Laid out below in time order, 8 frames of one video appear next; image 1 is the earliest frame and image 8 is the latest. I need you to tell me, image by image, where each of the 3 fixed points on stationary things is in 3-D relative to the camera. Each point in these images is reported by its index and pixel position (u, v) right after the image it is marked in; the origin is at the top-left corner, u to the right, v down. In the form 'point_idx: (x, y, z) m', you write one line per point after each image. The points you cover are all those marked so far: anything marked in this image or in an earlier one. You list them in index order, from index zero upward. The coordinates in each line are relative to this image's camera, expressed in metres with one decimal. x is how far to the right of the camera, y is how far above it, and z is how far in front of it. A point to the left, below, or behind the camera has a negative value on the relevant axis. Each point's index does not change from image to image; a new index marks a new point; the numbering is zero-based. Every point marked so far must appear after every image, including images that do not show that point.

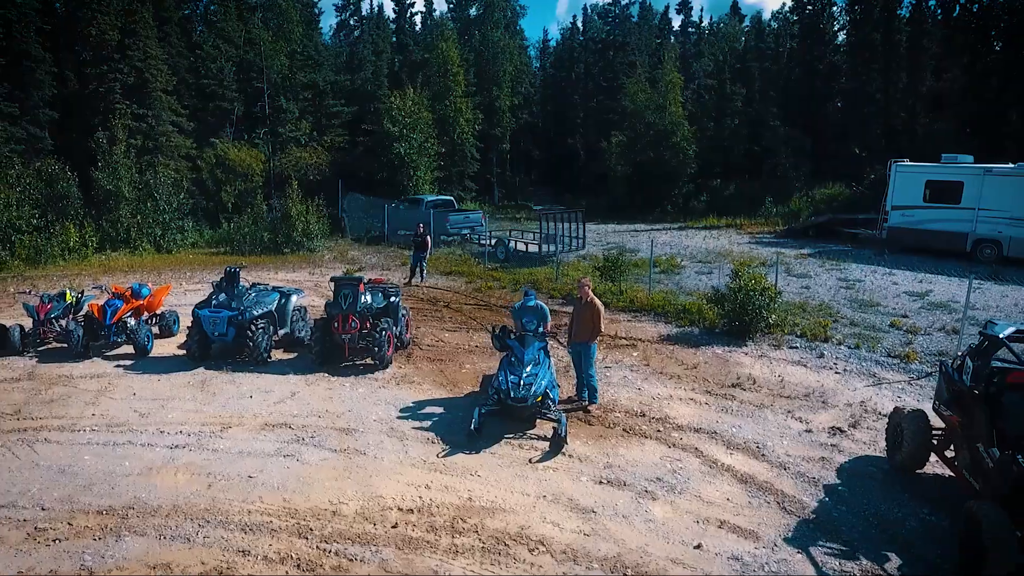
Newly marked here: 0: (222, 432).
0: (-2.4, -1.2, +8.1) m
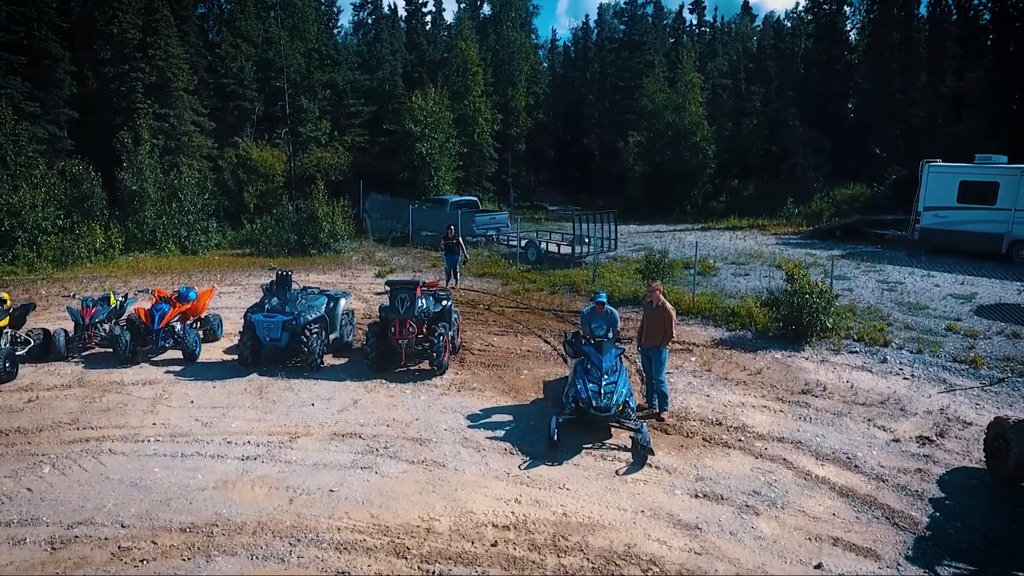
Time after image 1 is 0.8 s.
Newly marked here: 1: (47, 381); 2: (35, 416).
0: (-1.7, -1.2, +7.8) m
1: (-4.5, -0.9, +9.5) m
2: (-4.0, -1.1, +8.4) m
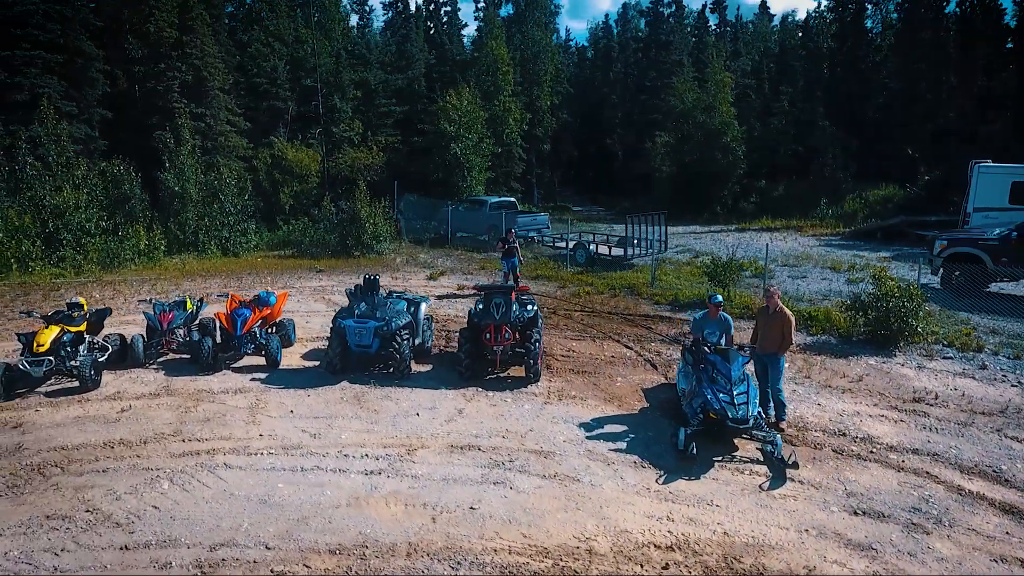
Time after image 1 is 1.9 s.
0: (-0.8, -1.3, +7.4) m
1: (-3.5, -0.9, +9.2) m
2: (-3.0, -1.1, +8.0) m
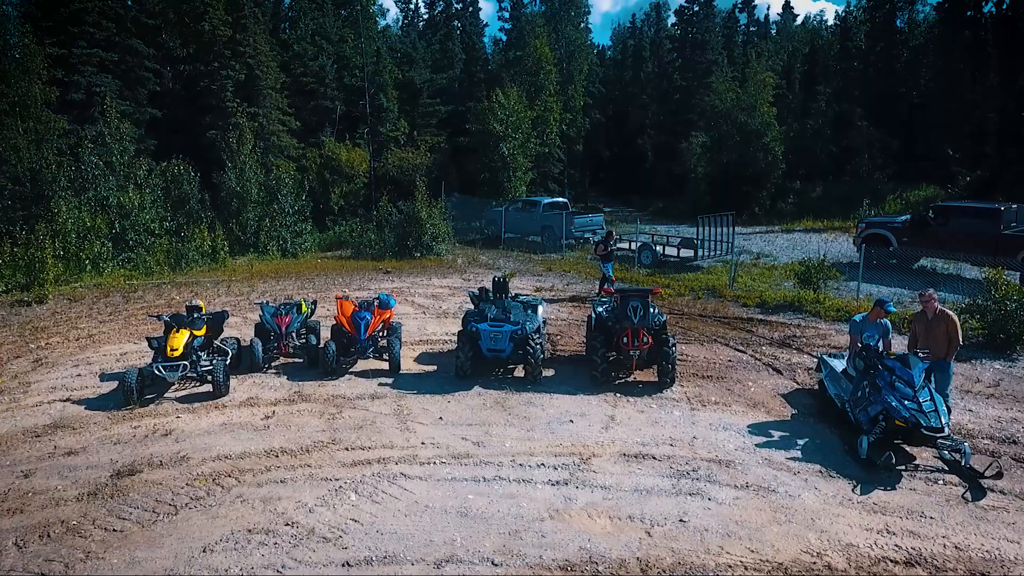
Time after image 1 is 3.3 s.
0: (+0.5, -1.3, +7.2) m
1: (-2.2, -1.0, +8.9) m
2: (-1.7, -1.1, +7.8) m
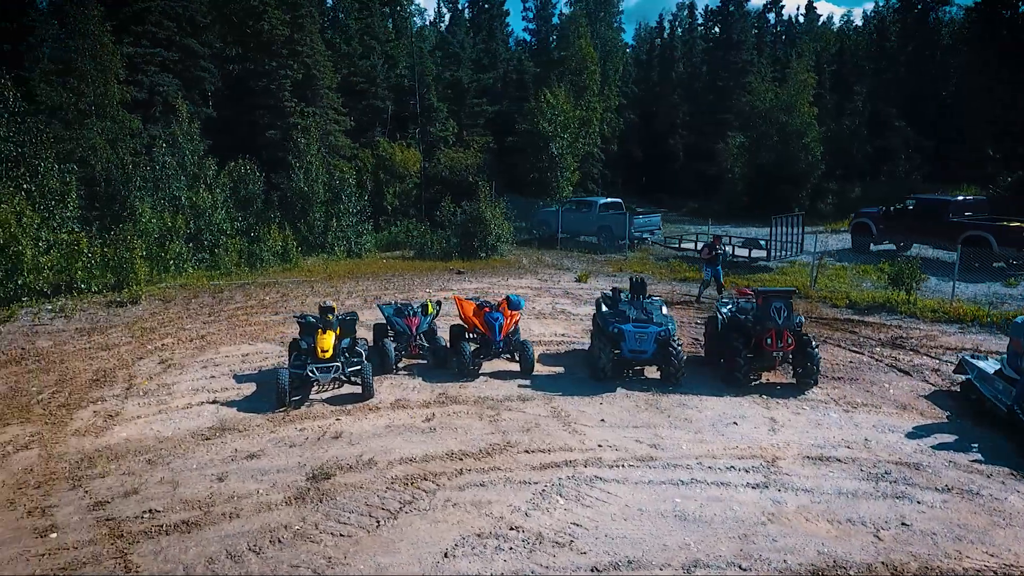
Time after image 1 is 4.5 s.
0: (+1.9, -1.3, +7.1) m
1: (-0.9, -1.0, +8.8) m
2: (-0.4, -1.2, +7.7) m
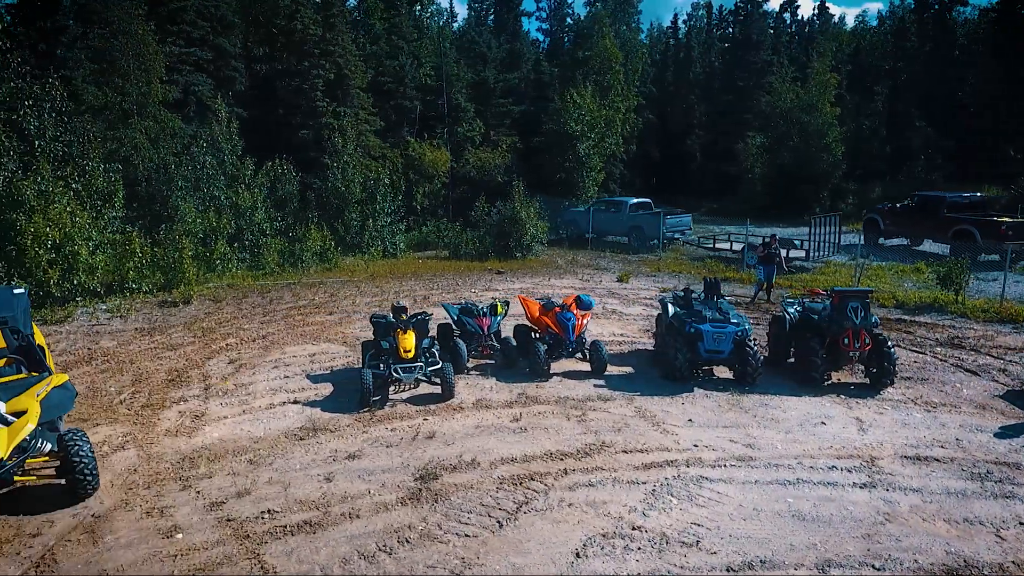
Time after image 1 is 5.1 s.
0: (+2.6, -1.3, +7.1) m
1: (-0.2, -1.0, +8.8) m
2: (+0.3, -1.2, +7.7) m
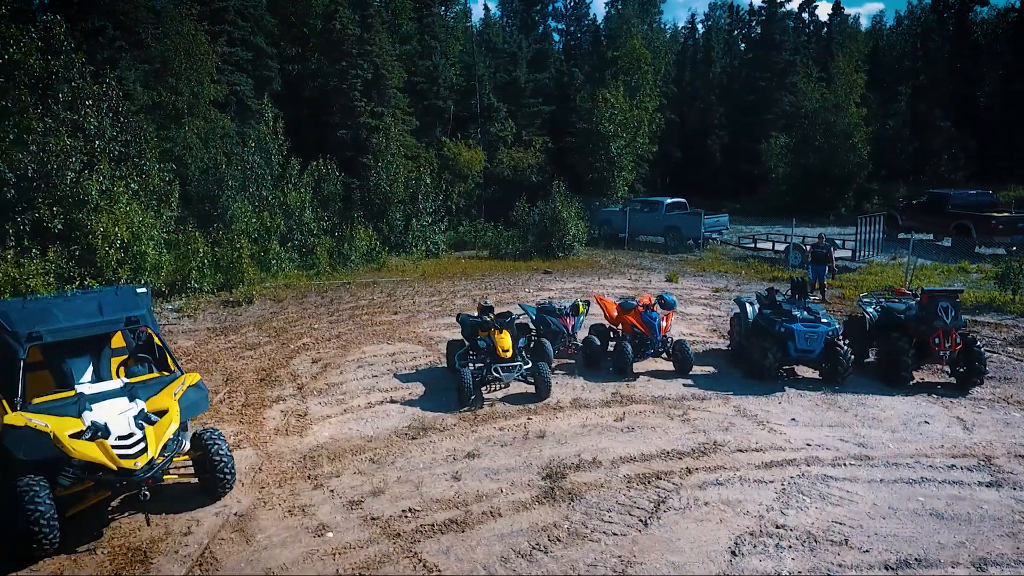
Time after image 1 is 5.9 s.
0: (+3.5, -1.3, +7.1) m
1: (+0.7, -1.0, +8.8) m
2: (+1.2, -1.1, +7.7) m
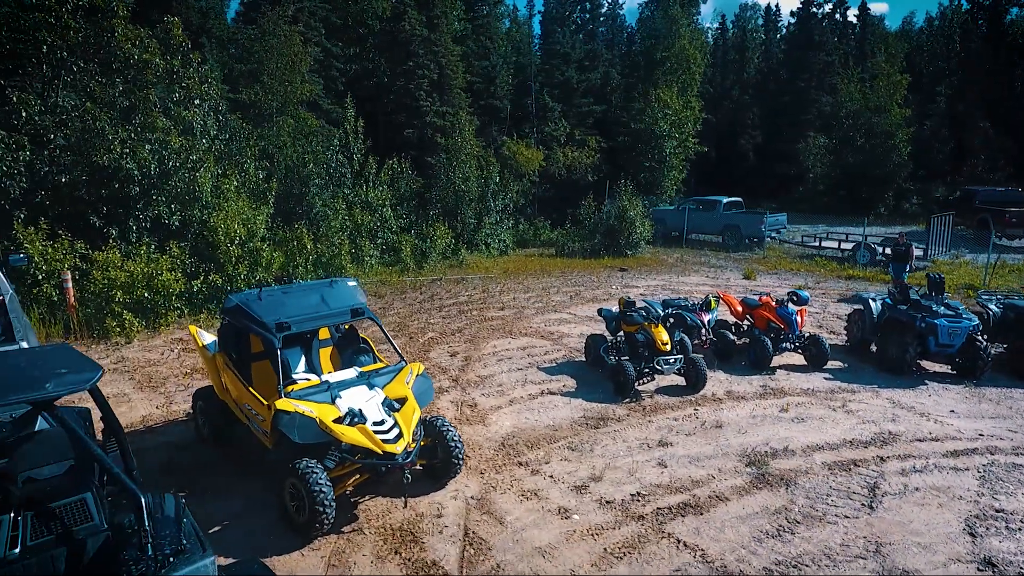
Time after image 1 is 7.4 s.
0: (+4.9, -1.2, +7.3) m
1: (+2.1, -0.9, +9.0) m
2: (+2.6, -1.1, +7.9) m
